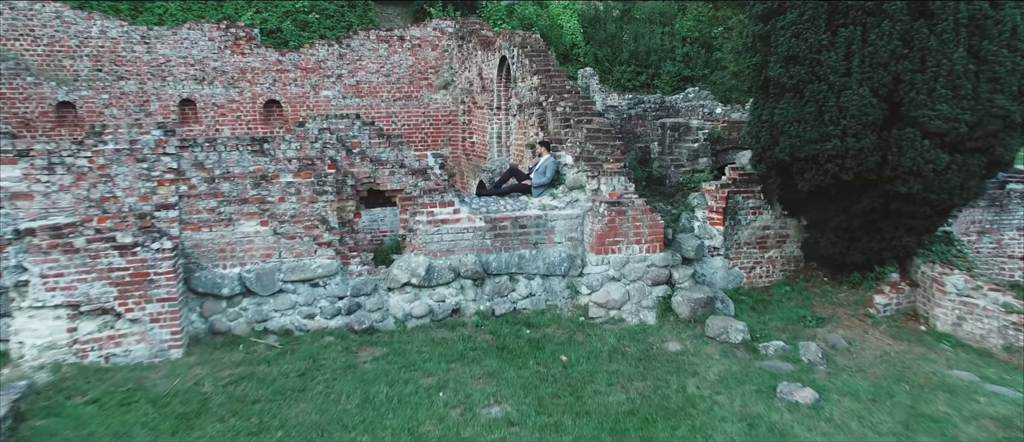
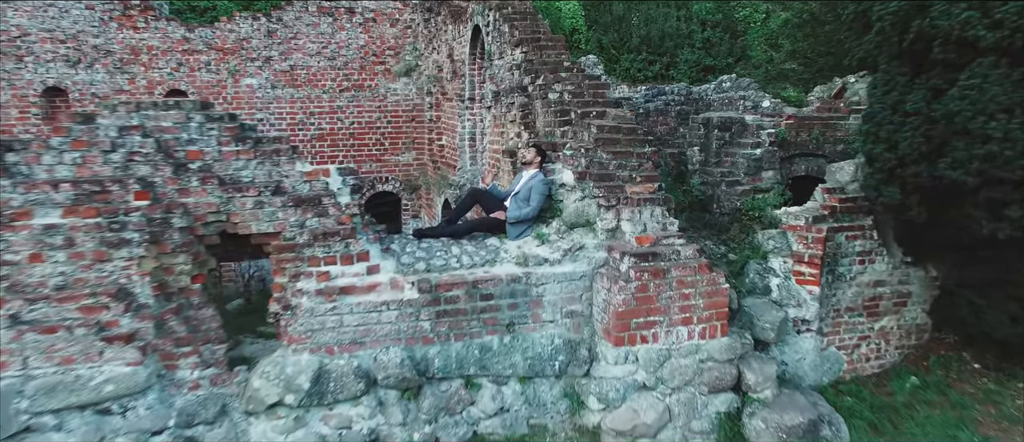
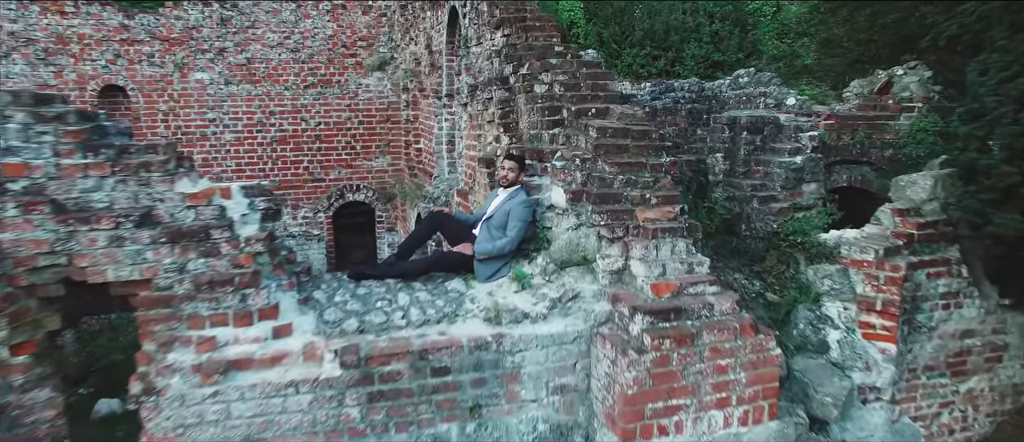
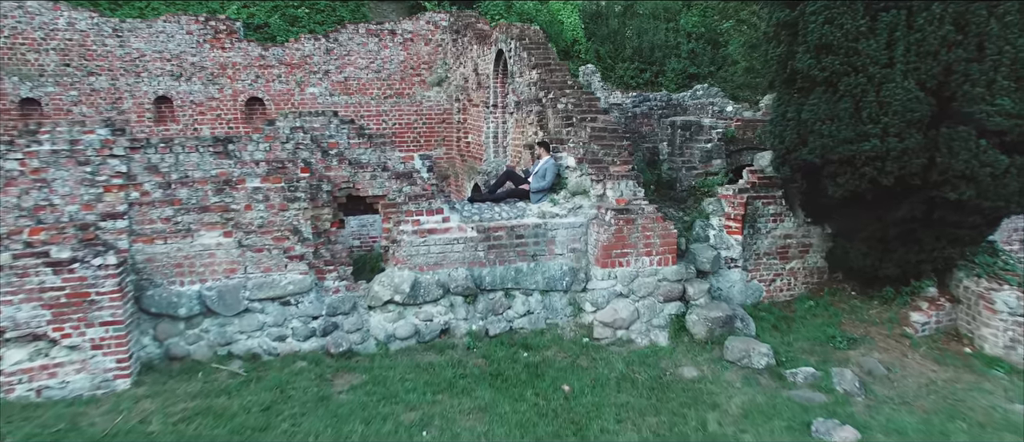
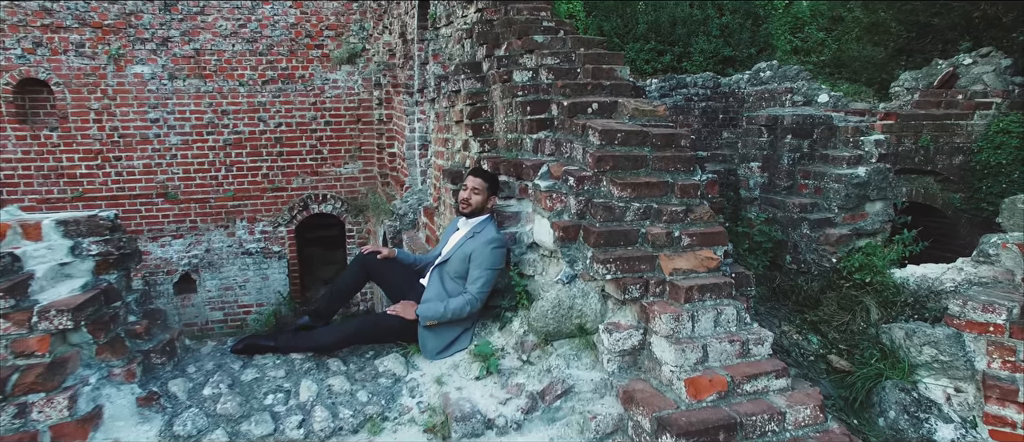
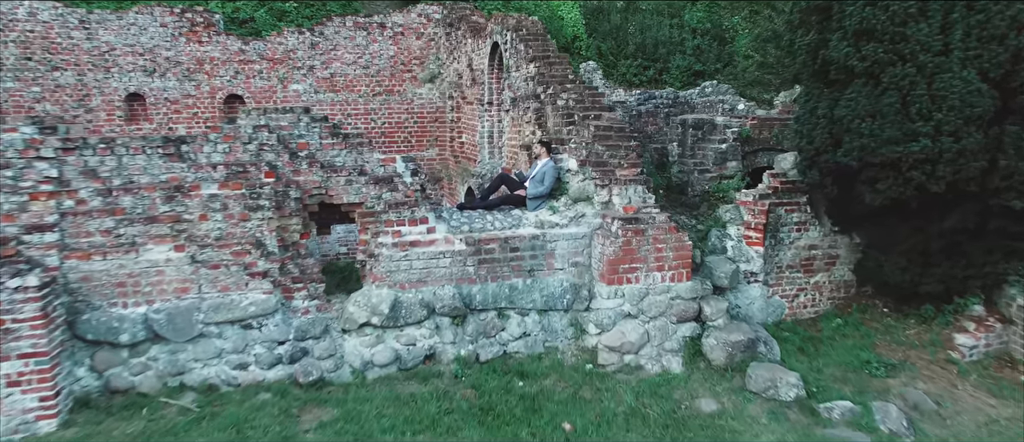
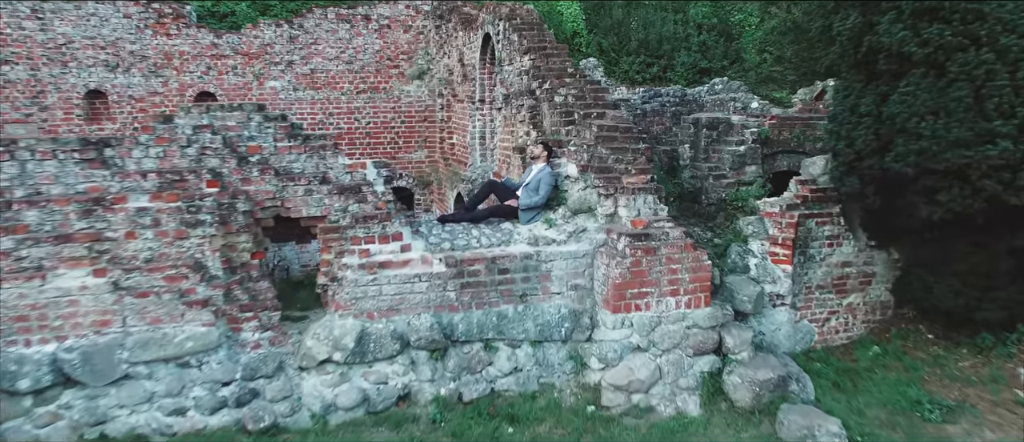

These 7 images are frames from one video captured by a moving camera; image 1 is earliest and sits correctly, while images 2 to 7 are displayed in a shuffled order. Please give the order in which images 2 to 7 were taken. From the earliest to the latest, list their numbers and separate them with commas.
4, 6, 7, 2, 3, 5
